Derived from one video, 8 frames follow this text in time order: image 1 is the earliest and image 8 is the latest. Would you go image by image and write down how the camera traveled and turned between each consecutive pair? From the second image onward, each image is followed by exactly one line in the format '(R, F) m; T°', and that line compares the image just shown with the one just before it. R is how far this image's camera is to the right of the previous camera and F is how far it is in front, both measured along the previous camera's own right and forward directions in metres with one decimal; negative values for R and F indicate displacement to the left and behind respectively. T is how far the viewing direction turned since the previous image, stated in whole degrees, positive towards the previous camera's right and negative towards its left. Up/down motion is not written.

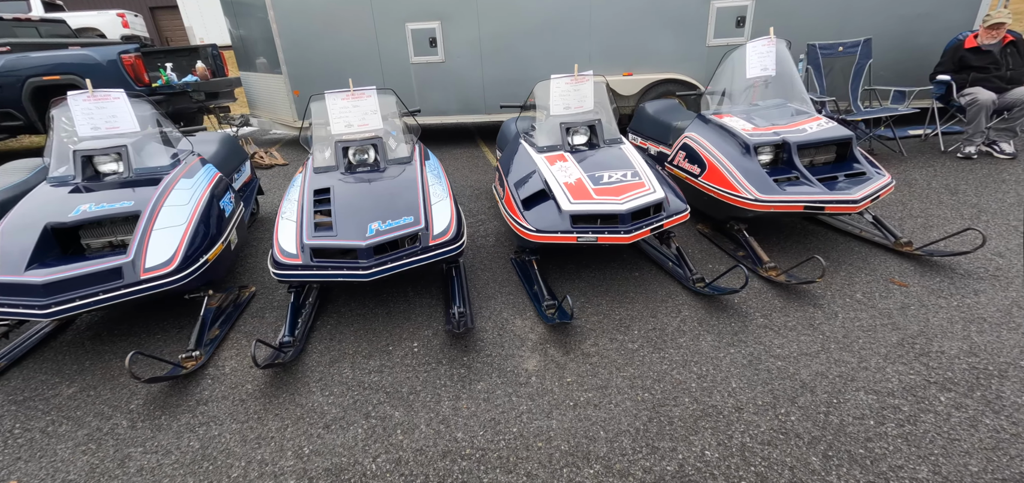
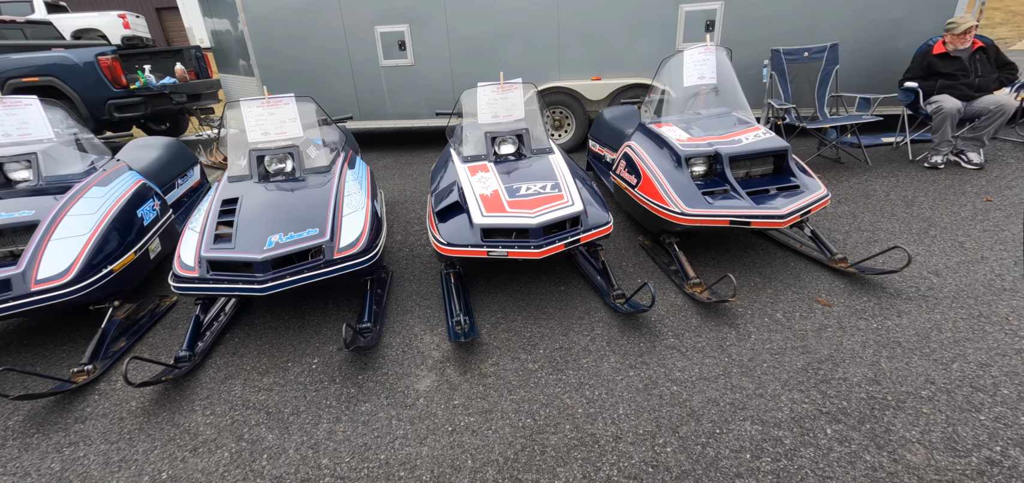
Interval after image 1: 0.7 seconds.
(+0.5, +0.1) m; -1°
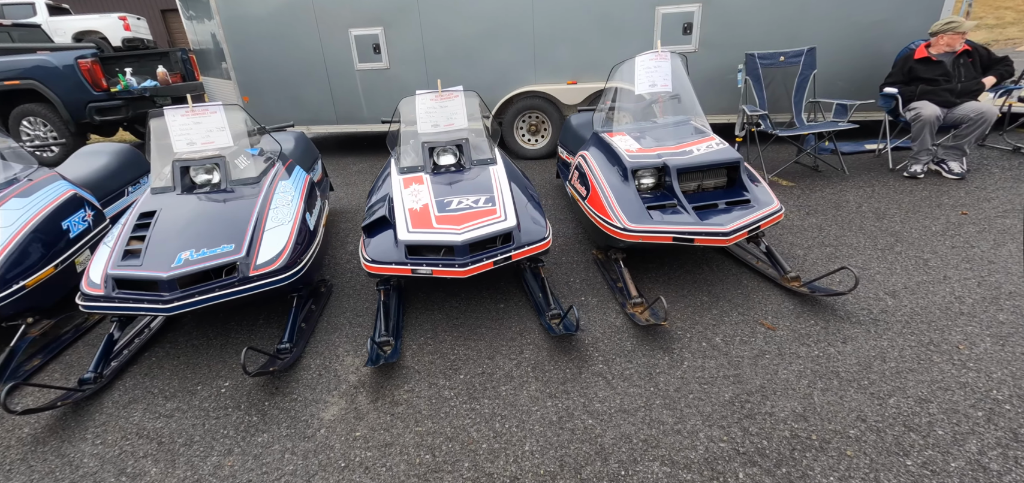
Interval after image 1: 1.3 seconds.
(+0.4, +0.1) m; -1°
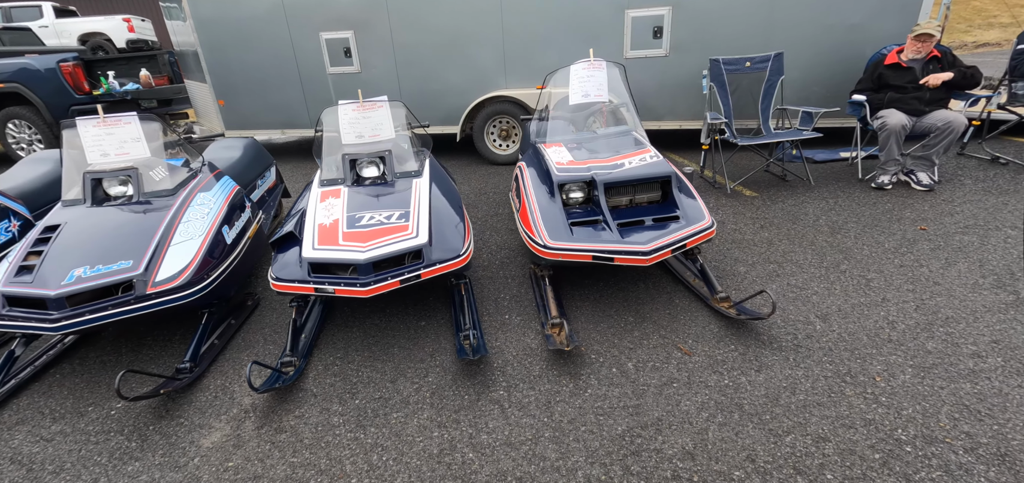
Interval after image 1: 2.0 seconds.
(+0.5, +0.1) m; -1°
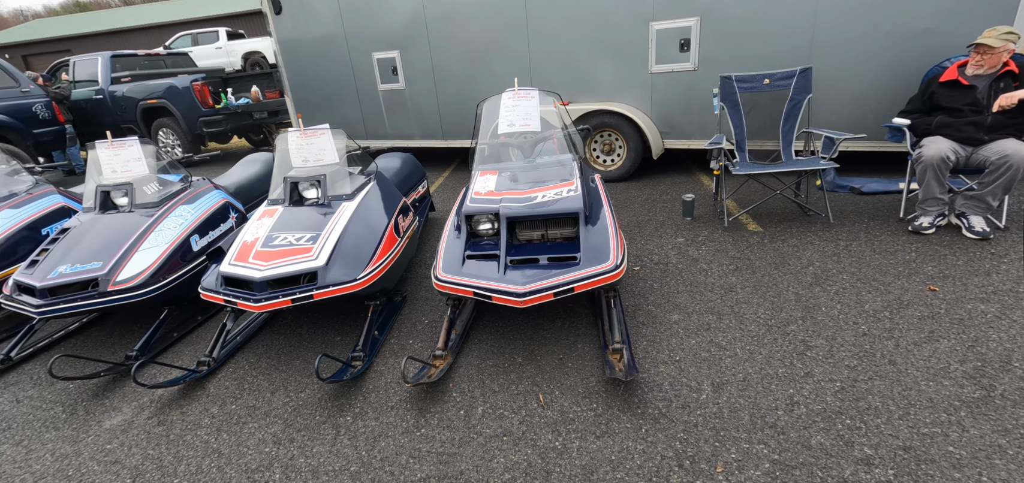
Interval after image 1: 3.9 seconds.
(+1.2, +0.2) m; -14°
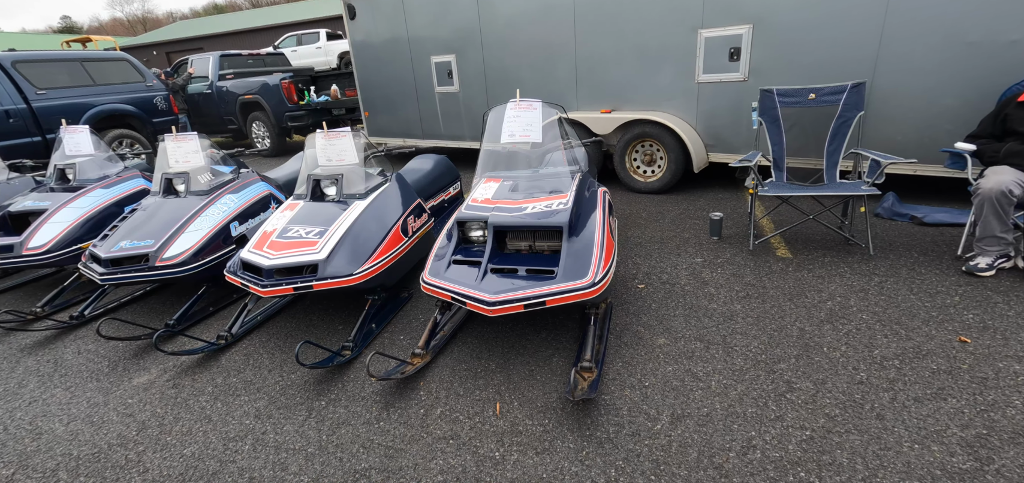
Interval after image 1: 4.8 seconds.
(+0.5, 0.0) m; -9°
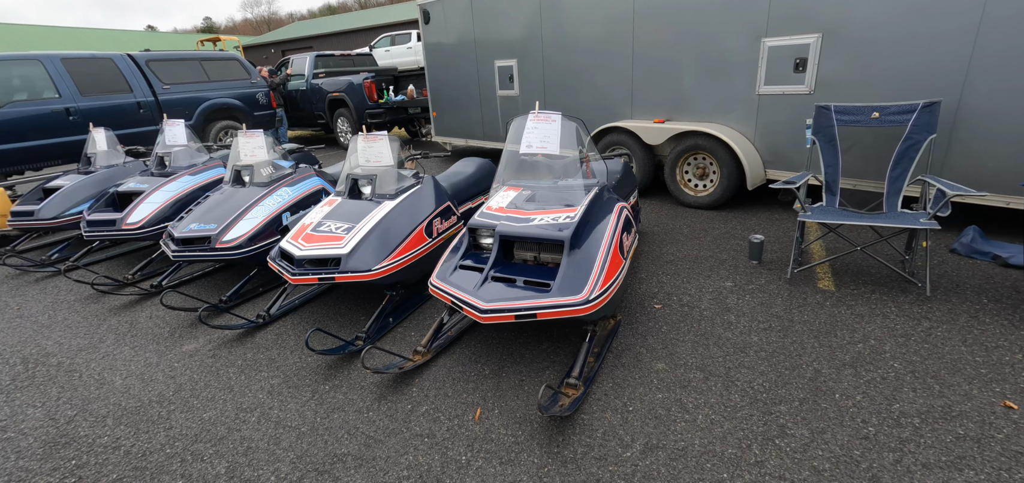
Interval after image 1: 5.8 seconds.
(+0.4, 0.0) m; -9°
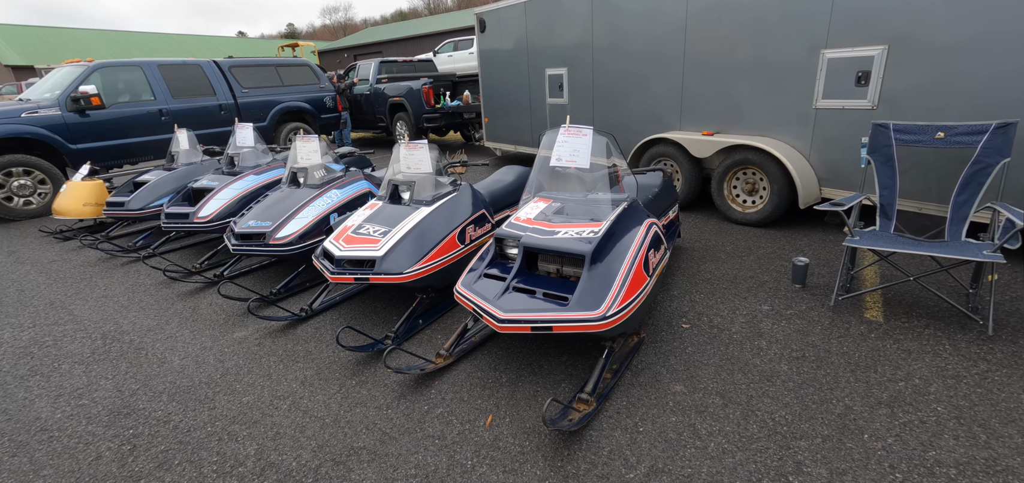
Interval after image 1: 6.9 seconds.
(+0.2, 0.0) m; -7°
